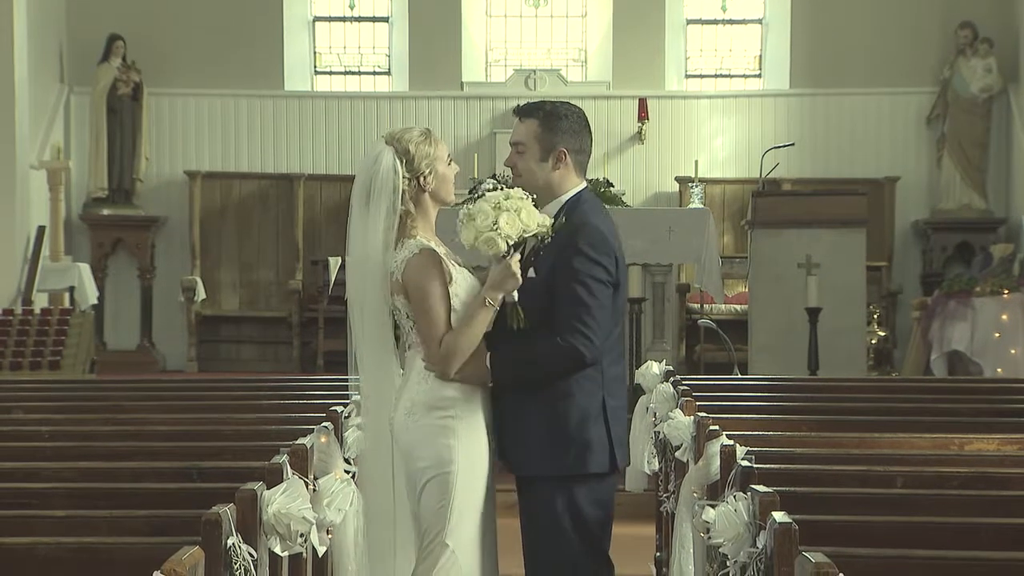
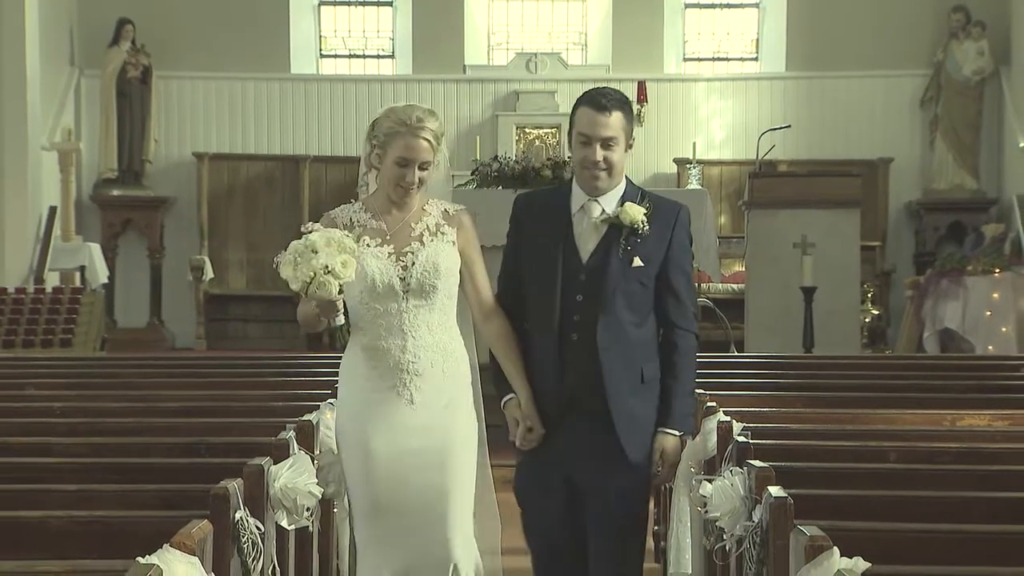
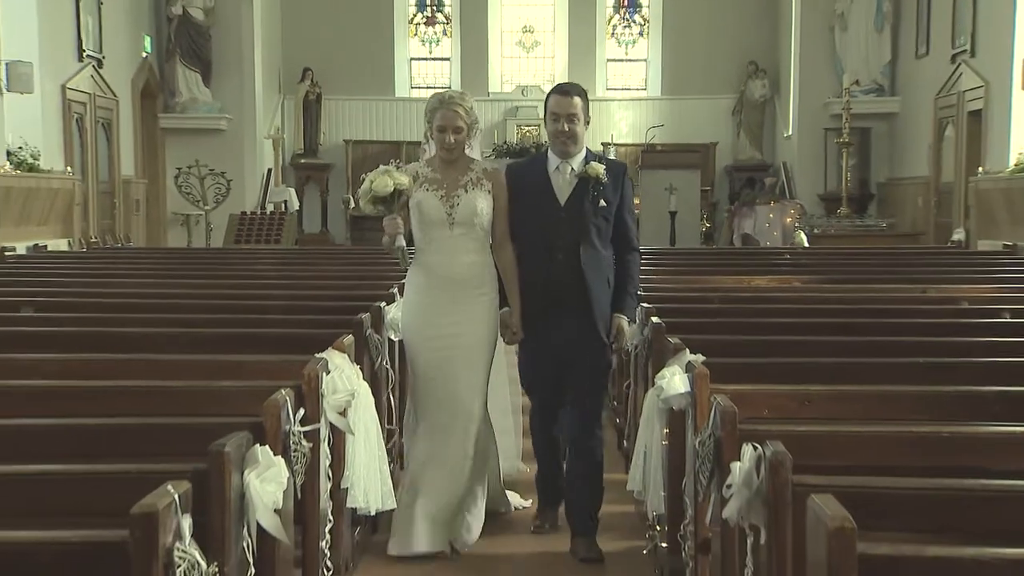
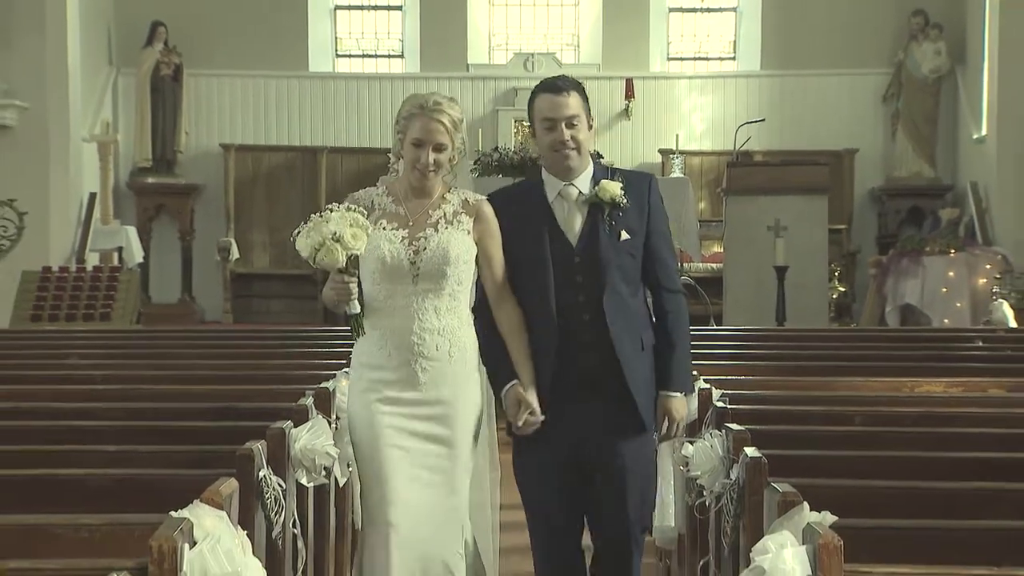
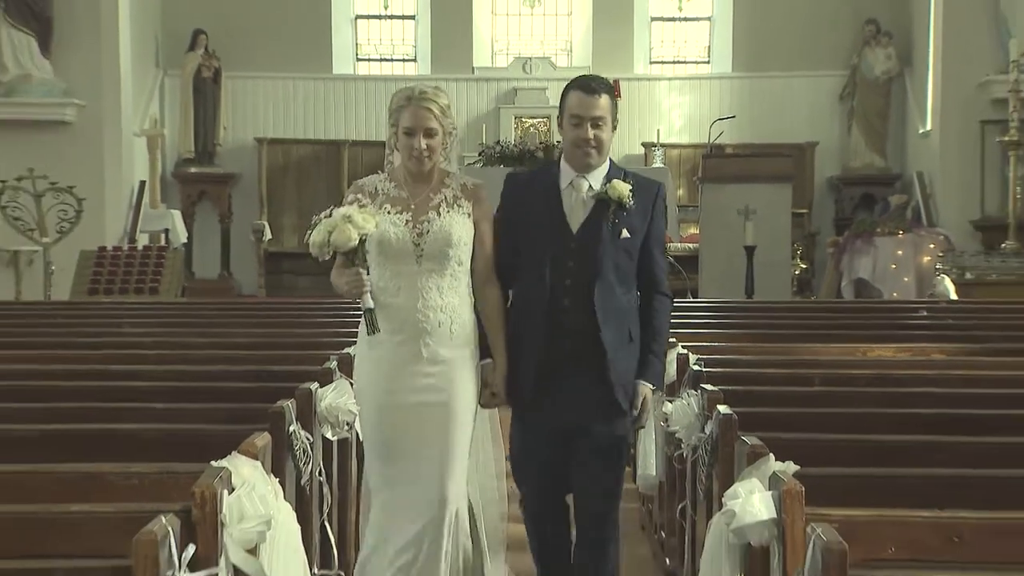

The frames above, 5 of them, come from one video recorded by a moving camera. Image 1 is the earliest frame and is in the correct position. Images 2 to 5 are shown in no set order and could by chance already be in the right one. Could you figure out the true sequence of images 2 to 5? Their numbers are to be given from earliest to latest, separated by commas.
2, 4, 5, 3
